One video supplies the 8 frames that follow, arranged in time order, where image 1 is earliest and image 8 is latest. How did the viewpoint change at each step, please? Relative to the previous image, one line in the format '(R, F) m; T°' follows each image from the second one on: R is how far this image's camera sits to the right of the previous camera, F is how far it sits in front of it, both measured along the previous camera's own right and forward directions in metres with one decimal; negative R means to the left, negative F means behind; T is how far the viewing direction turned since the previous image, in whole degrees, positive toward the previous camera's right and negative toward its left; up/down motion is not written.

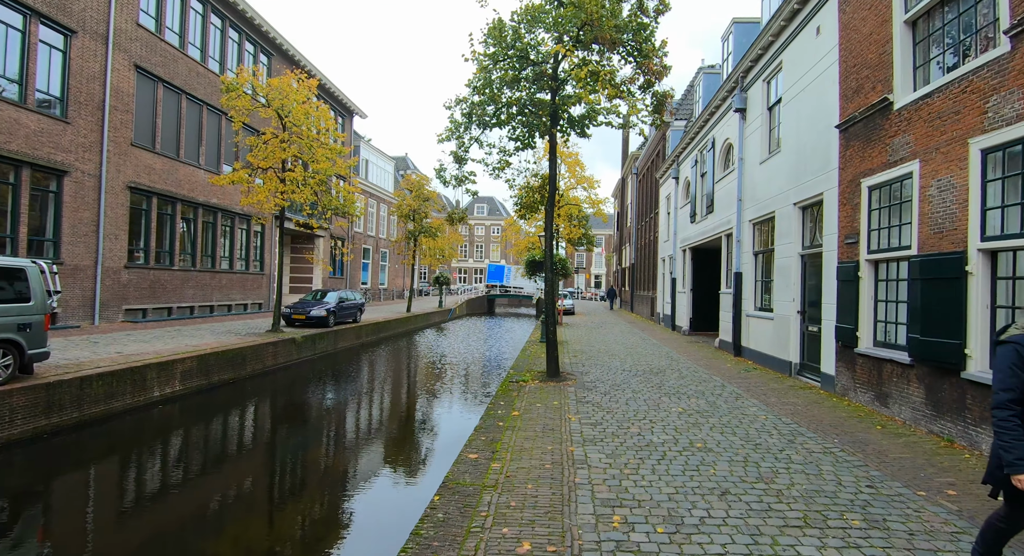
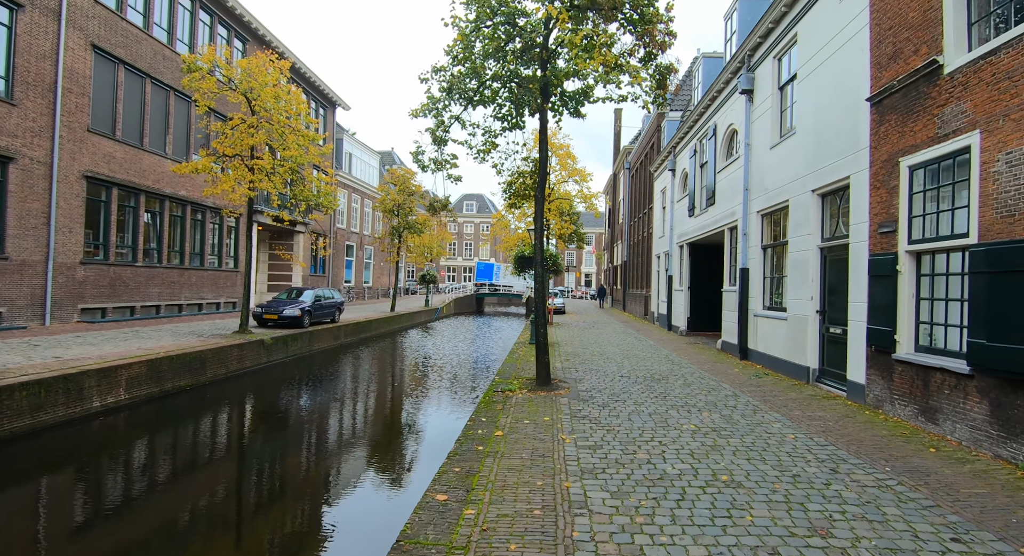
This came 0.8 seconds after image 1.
(+0.1, +1.1) m; +1°
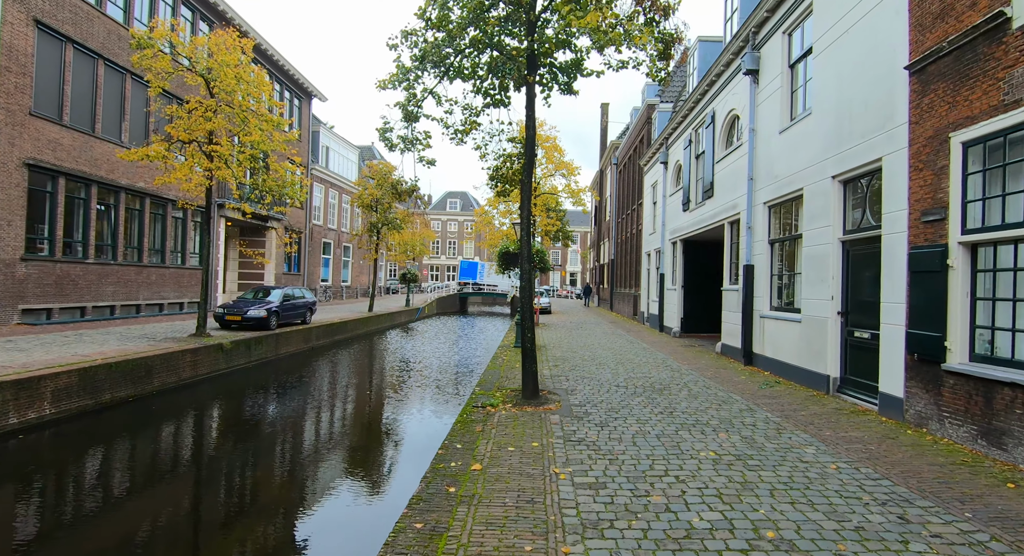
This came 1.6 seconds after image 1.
(0.0, +1.1) m; +2°
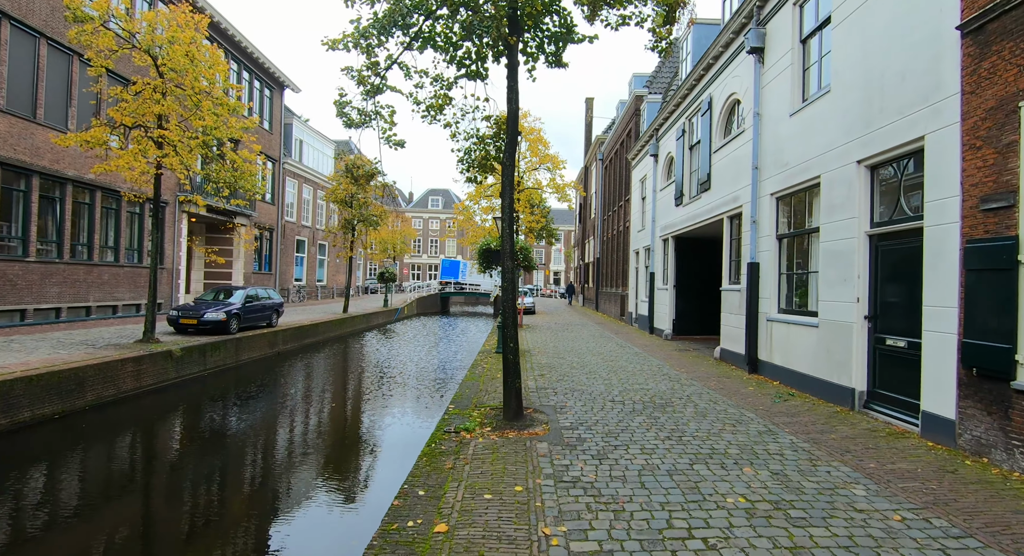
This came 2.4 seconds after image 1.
(0.0, +1.1) m; +2°
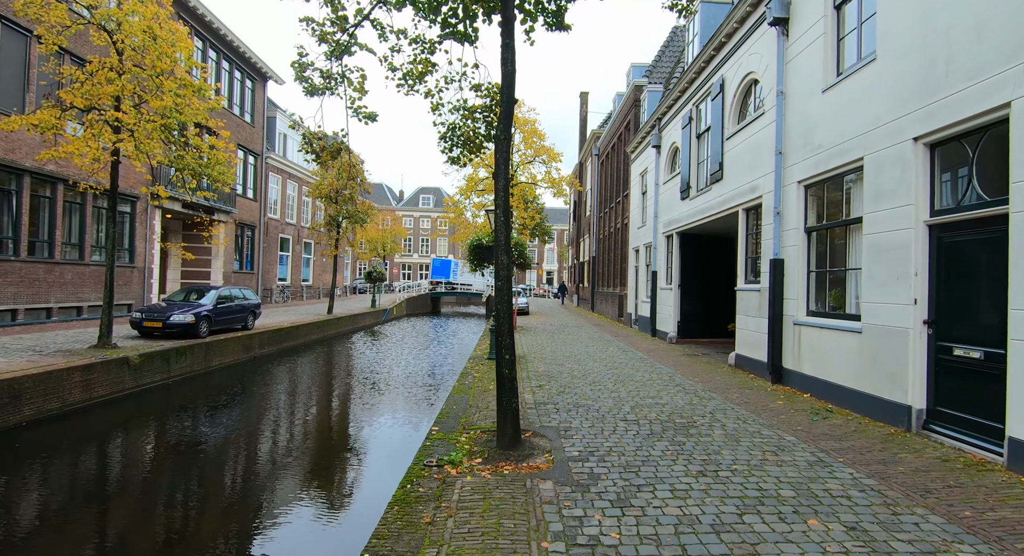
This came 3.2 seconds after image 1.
(0.0, +1.1) m; +1°
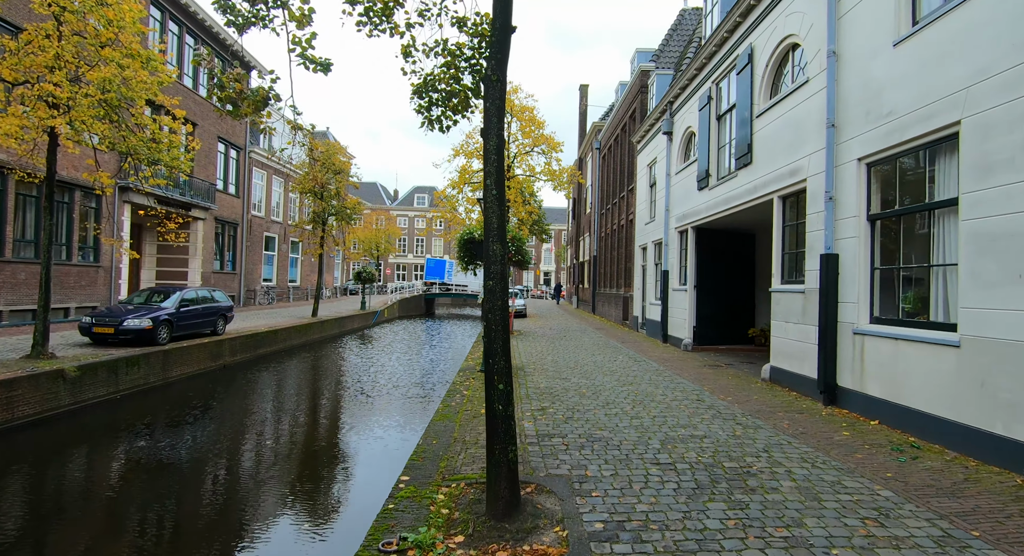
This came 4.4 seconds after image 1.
(0.0, +1.4) m; 0°
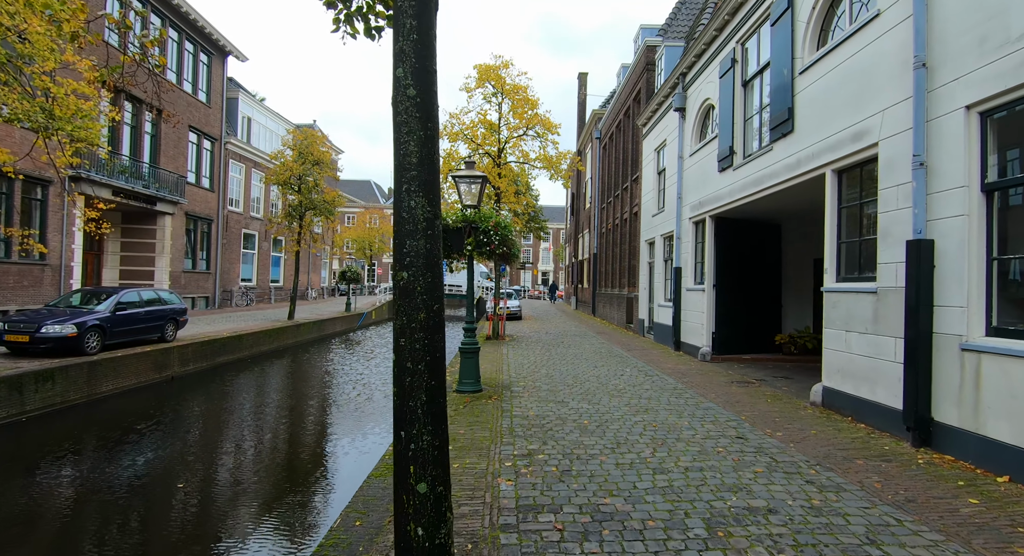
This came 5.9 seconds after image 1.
(+0.2, +1.8) m; 0°
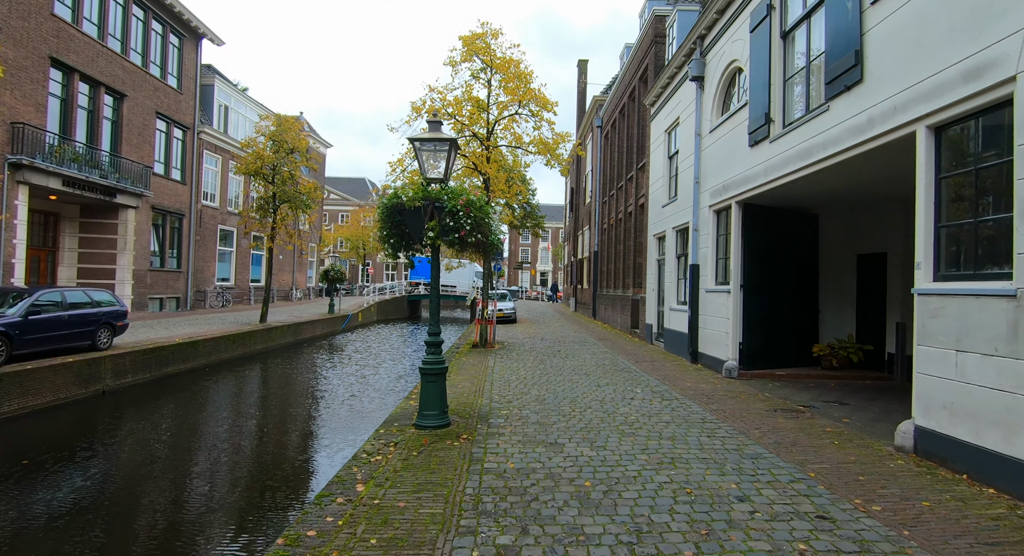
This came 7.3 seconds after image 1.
(+0.2, +1.8) m; 0°
